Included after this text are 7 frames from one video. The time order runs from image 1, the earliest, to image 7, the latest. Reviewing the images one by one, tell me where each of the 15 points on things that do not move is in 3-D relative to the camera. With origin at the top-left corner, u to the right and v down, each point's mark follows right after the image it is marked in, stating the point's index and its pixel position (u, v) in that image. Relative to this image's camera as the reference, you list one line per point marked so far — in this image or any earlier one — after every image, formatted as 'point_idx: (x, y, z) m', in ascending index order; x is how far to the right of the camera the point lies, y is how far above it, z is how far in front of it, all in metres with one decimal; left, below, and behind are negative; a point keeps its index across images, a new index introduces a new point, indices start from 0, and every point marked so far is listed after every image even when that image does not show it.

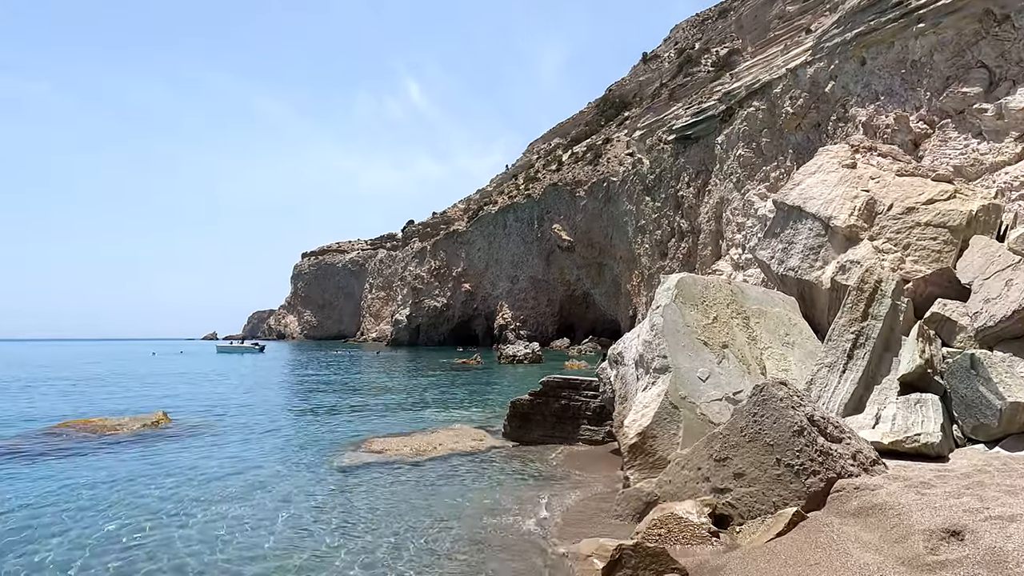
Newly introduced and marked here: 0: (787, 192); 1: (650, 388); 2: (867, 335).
0: (+6.6, +2.3, +16.0) m
1: (+2.2, -1.6, +10.6) m
2: (+5.2, -0.7, +9.8) m
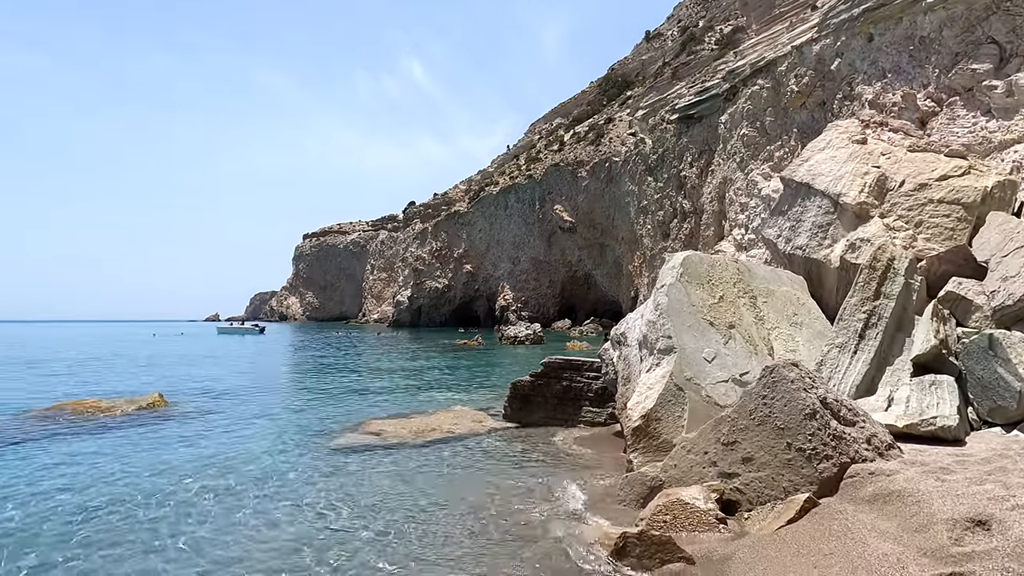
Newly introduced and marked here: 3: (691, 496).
0: (+6.6, +2.8, +15.5) m
1: (+2.2, -1.3, +10.3) m
2: (+5.2, -0.4, +9.5) m
3: (+1.9, -2.2, +6.9) m
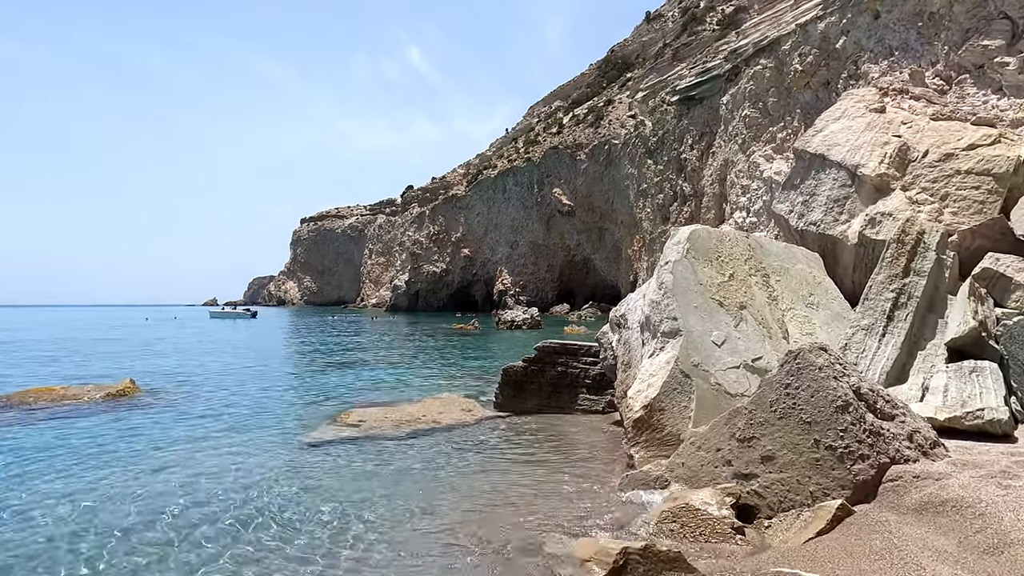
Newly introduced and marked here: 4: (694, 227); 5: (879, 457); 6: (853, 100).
0: (+6.4, +3.2, +14.5) m
1: (+2.0, -0.9, +9.4) m
2: (+5.1, -0.1, +8.5) m
3: (+1.7, -1.9, +6.0) m
4: (+2.9, +1.0, +10.7) m
5: (+3.1, -1.4, +5.6) m
6: (+7.8, +4.3, +15.2) m
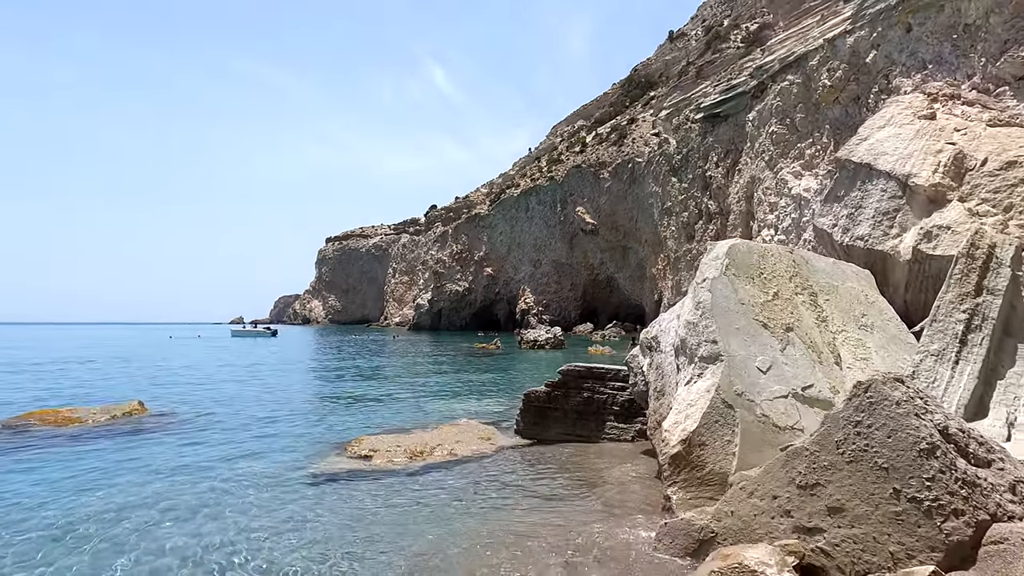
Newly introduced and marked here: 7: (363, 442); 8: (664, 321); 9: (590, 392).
0: (+6.9, +2.8, +13.5) m
1: (+2.3, -1.2, +8.4) m
2: (+5.3, -0.3, +7.5) m
3: (+1.9, -2.1, +5.1) m
4: (+3.3, +0.7, +9.8) m
5: (+3.2, -1.6, +4.6) m
6: (+8.2, +3.8, +14.2) m
7: (-2.9, -3.0, +13.1) m
8: (+2.4, -0.5, +10.4) m
9: (+1.5, -2.0, +12.6) m
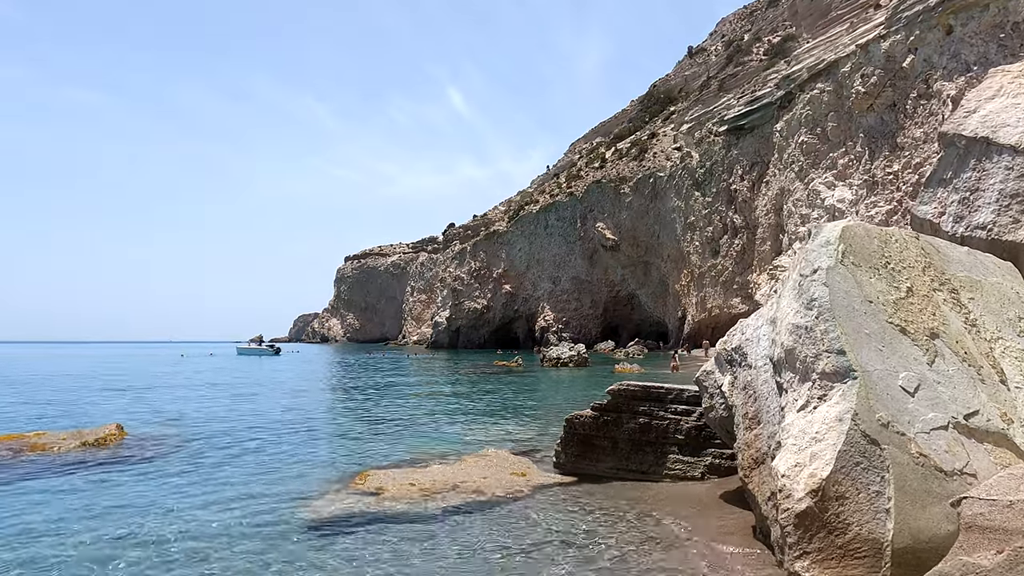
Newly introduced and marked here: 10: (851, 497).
0: (+7.5, +2.8, +11.3) m
1: (+2.8, -1.1, +6.2) m
2: (+5.8, -0.2, +5.2) m
3: (+2.3, -1.9, +2.8) m
4: (+3.8, +0.7, +7.6) m
5: (+3.6, -1.4, +2.3) m
6: (+8.9, +3.8, +11.9) m
7: (-2.3, -3.1, +11.0) m
8: (+2.9, -0.5, +8.2) m
9: (+2.1, -2.0, +10.3) m
10: (+2.7, -1.7, +5.3) m
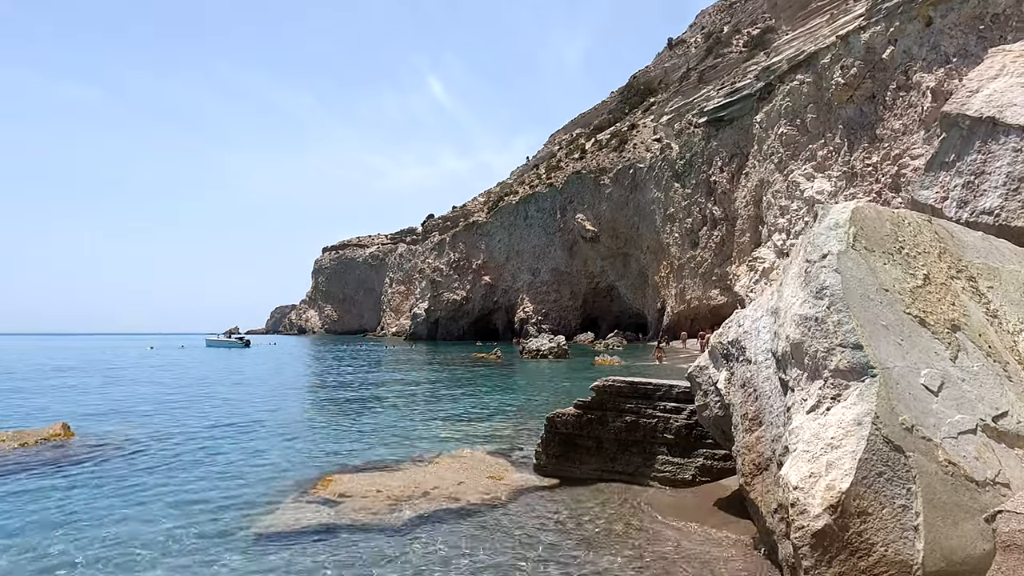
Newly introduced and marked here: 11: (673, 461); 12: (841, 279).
0: (+7.1, +2.9, +10.7) m
1: (+2.6, -1.0, +5.5) m
2: (+5.6, -0.1, +4.6) m
3: (+2.2, -1.8, +2.1) m
4: (+3.5, +0.9, +6.9) m
5: (+3.5, -1.3, +1.7) m
6: (+8.5, +3.9, +11.4) m
7: (-2.7, -2.9, +10.2) m
8: (+2.7, -0.4, +7.5) m
9: (+1.7, -1.8, +9.6) m
10: (+2.5, -1.6, +4.7) m
11: (+2.2, -2.4, +9.1) m
12: (+2.9, +0.1, +6.0) m
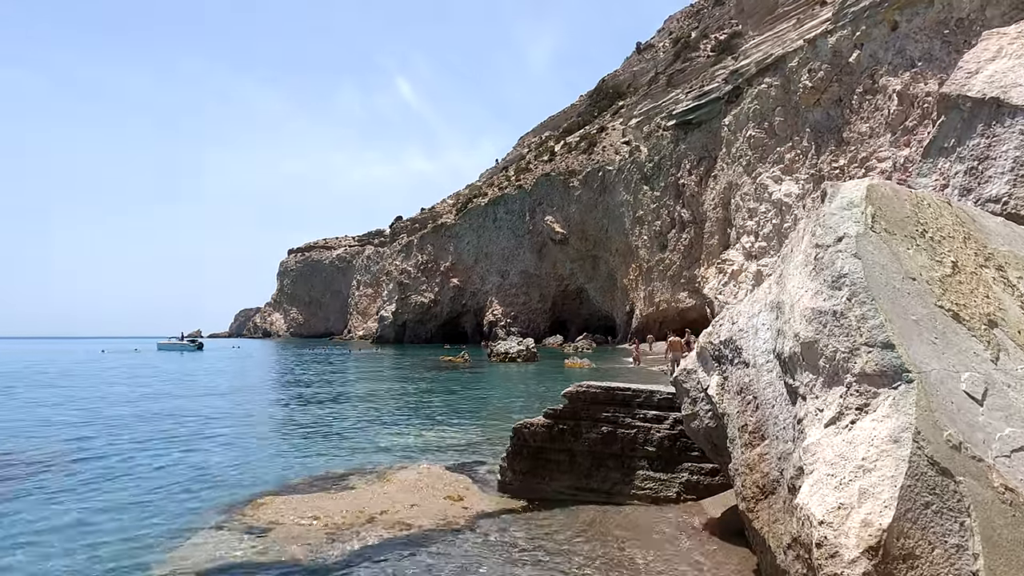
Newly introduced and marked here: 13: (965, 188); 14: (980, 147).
0: (+6.6, +3.0, +9.9) m
1: (+2.3, -0.9, +4.6) m
2: (+5.4, 0.0, +3.8) m
3: (+2.0, -1.7, +1.1) m
4: (+3.2, +1.0, +6.0) m
5: (+3.4, -1.2, +0.7) m
6: (+7.9, +4.0, +10.7) m
7: (-3.2, -2.8, +8.9) m
8: (+2.3, -0.3, +6.5) m
9: (+1.3, -1.7, +8.6) m
10: (+2.3, -1.5, +3.7) m
11: (+1.7, -2.3, +8.1) m
12: (+2.6, +0.2, +5.0) m
13: (+6.1, +1.4, +9.0) m
14: (+6.4, +1.9, +9.1) m
